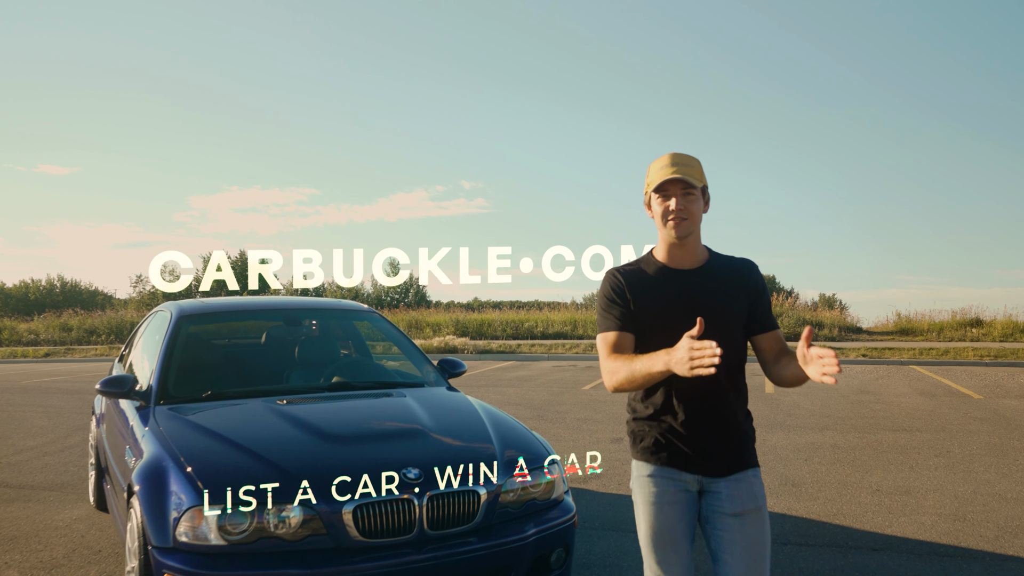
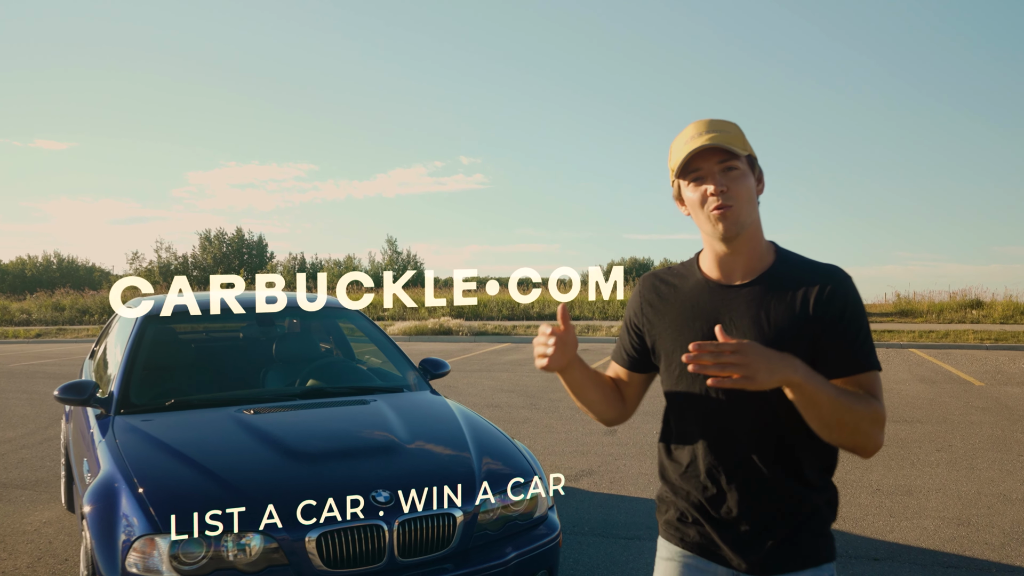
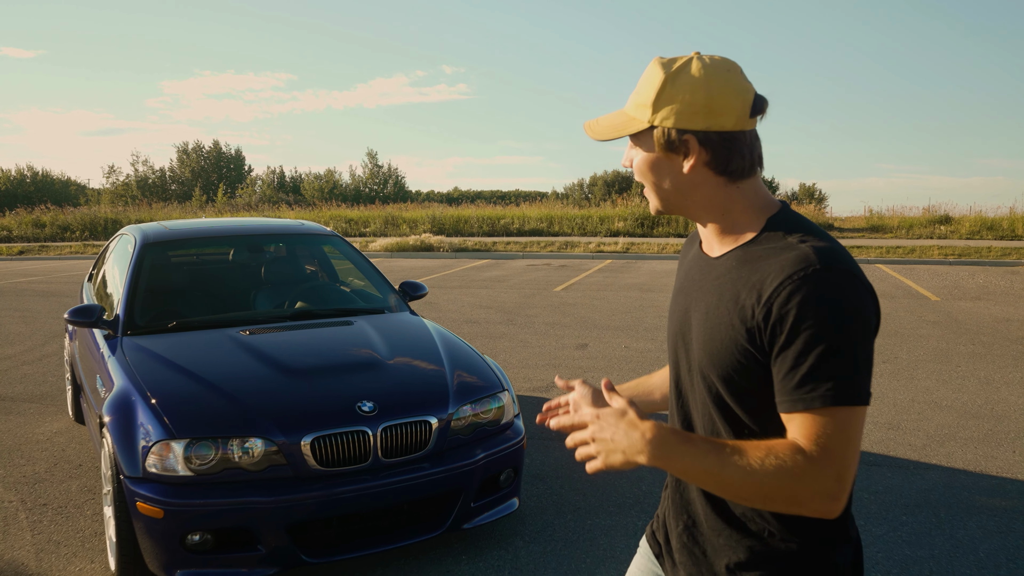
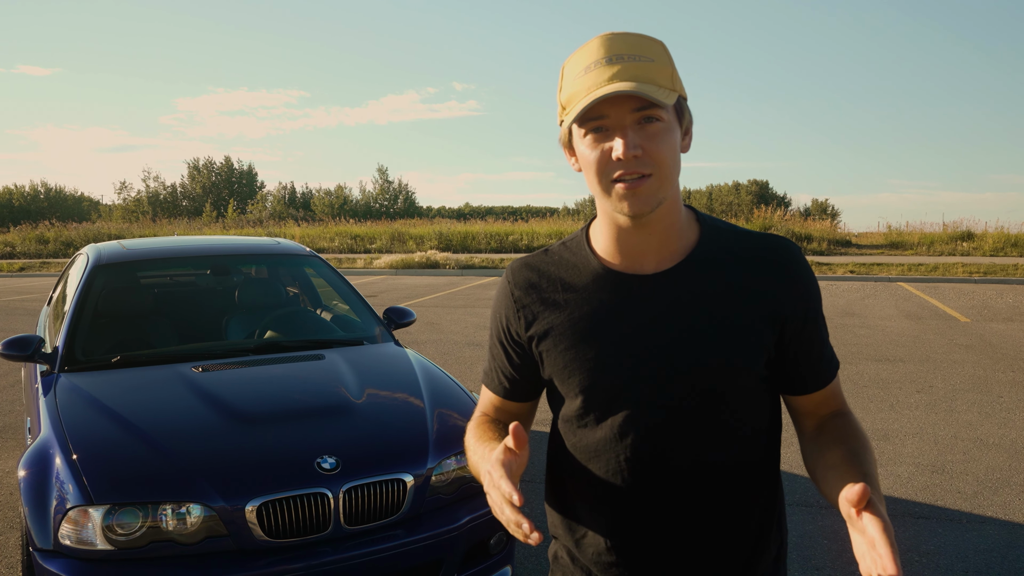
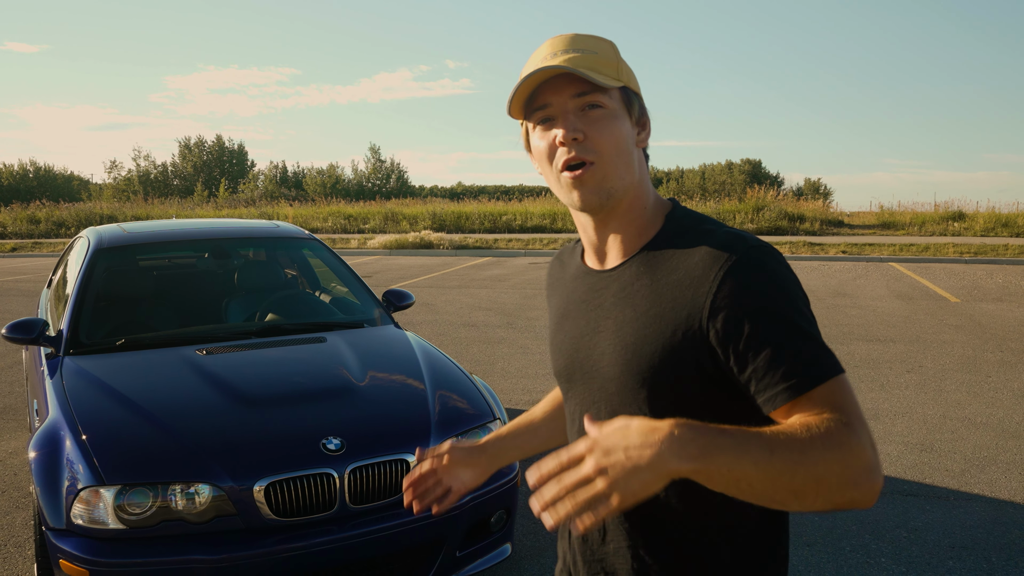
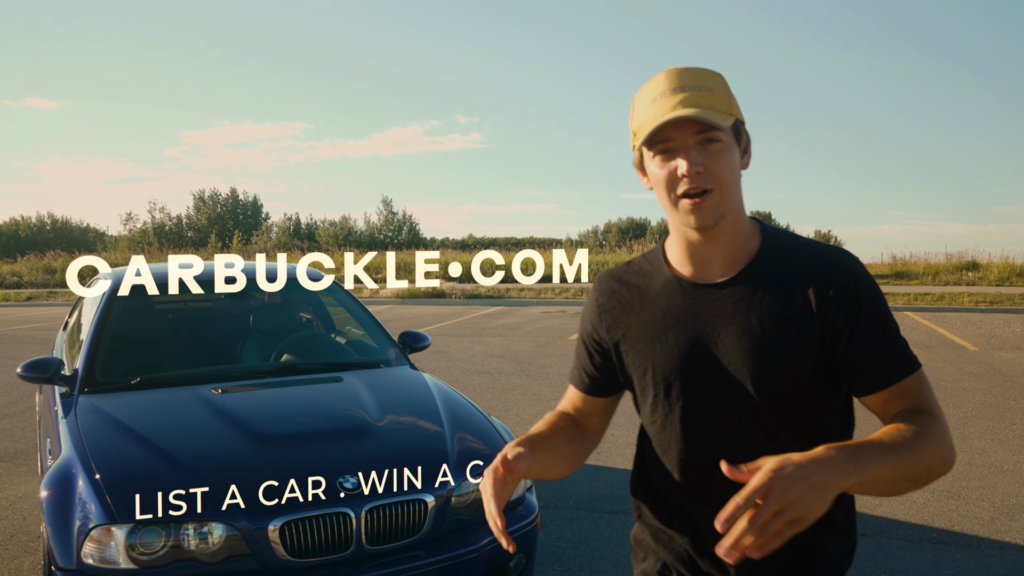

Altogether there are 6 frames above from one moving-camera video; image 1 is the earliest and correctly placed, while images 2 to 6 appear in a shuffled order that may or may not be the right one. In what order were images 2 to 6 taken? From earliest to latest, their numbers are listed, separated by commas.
2, 6, 4, 5, 3
